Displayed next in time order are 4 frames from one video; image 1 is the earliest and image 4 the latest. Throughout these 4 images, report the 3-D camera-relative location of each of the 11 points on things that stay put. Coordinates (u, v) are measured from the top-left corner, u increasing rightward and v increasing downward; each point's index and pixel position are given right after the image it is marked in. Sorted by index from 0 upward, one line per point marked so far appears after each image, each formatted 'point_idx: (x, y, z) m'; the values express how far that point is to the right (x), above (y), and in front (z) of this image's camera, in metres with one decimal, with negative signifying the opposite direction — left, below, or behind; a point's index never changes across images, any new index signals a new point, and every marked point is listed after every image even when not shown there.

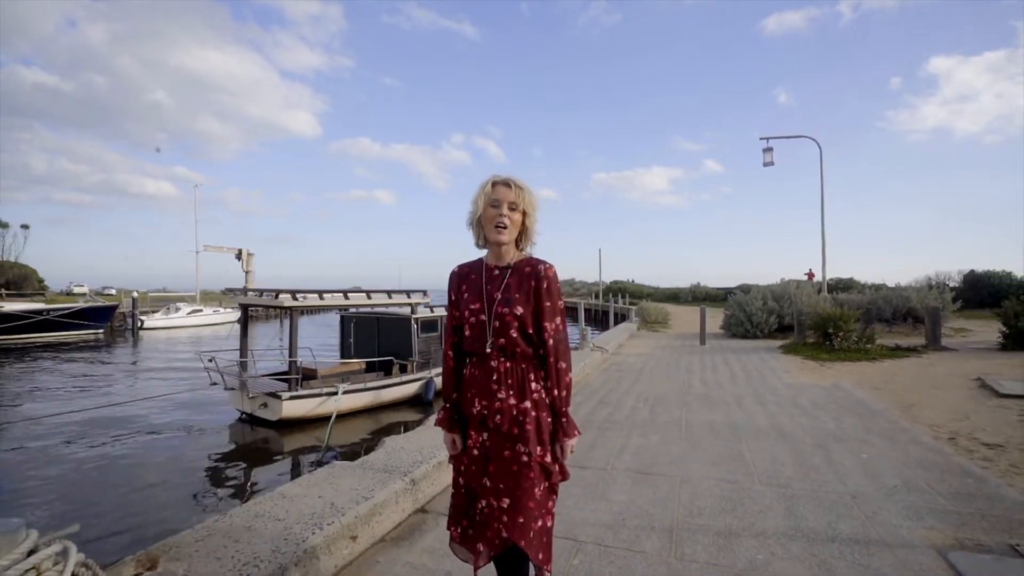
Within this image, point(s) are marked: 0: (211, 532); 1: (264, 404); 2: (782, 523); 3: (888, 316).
0: (-1.5, -1.2, +2.9) m
1: (-5.0, -2.3, +11.6) m
2: (+1.6, -1.4, +3.4) m
3: (+10.1, -0.8, +15.5) m
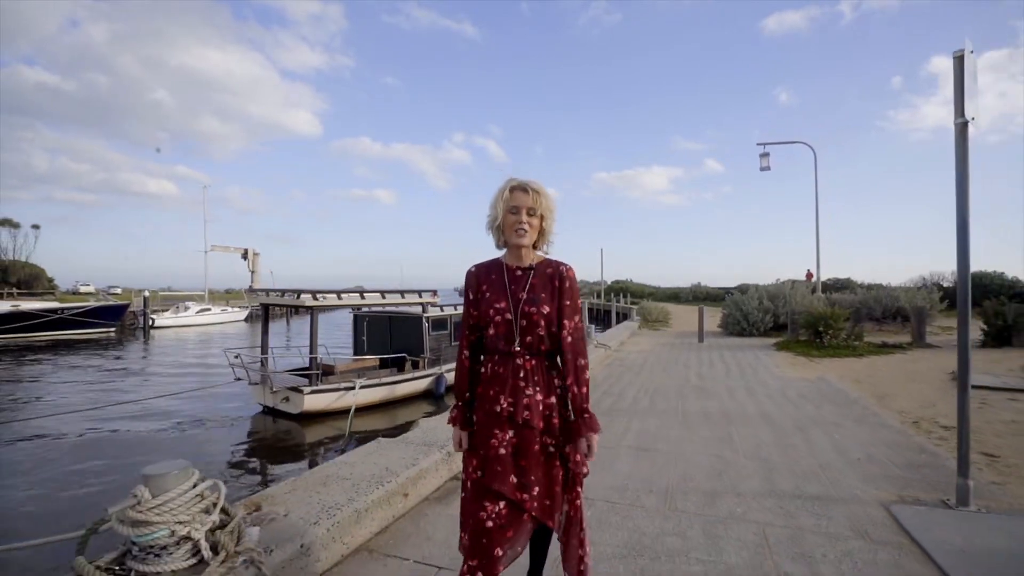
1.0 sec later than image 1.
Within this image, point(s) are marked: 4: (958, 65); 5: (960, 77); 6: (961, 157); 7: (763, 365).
0: (-1.4, -1.2, +3.6) m
1: (-4.8, -2.3, +12.3) m
2: (+1.8, -1.4, +4.1) m
3: (+10.3, -0.8, +16.2) m
4: (+2.8, +1.4, +3.6) m
5: (+2.8, +1.3, +3.6) m
6: (+2.8, +0.8, +3.5) m
7: (+4.8, -1.5, +11.0) m
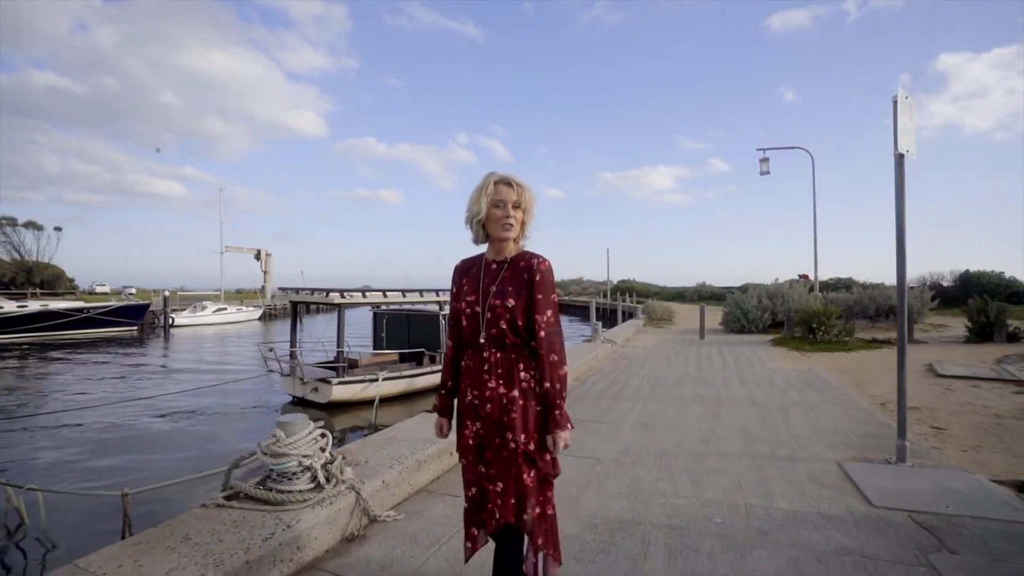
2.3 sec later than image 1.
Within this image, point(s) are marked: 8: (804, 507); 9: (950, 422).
0: (-1.2, -1.2, +4.5) m
1: (-4.5, -2.3, +13.2) m
2: (+2.0, -1.4, +5.0) m
3: (+10.6, -0.7, +17.0) m
4: (+3.0, +1.4, +4.5) m
5: (+3.0, +1.3, +4.5) m
6: (+3.0, +0.8, +4.4) m
7: (+5.1, -1.5, +11.9) m
8: (+1.9, -1.4, +3.7) m
9: (+4.5, -1.4, +5.9) m
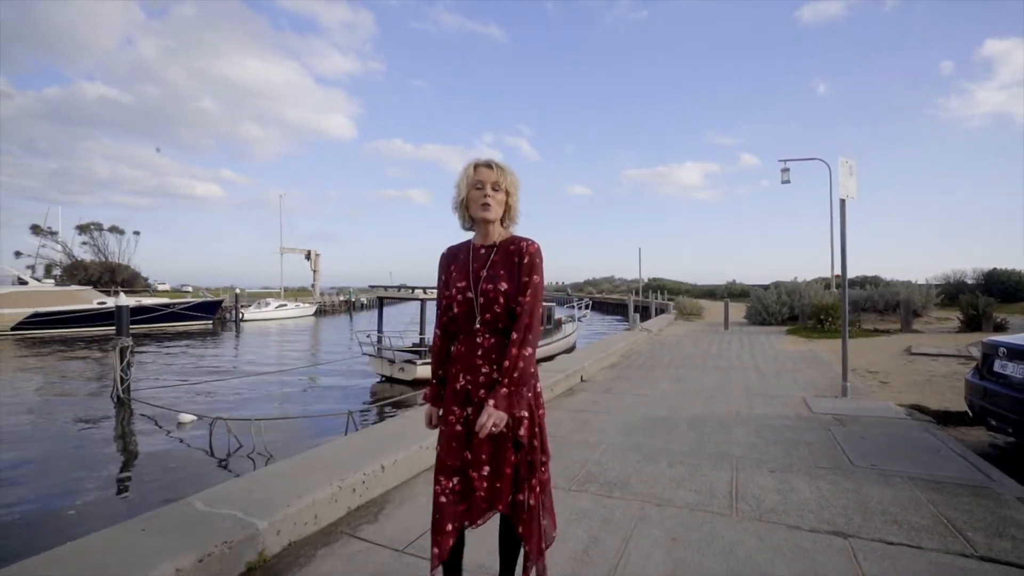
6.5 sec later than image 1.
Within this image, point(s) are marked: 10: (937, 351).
0: (-0.2, -1.2, +7.2) m
1: (-3.1, -2.3, +16.1) m
2: (+3.0, -1.4, +7.5) m
3: (+12.2, -0.6, +19.1) m
4: (+4.0, +1.5, +7.0) m
5: (+4.0, +1.4, +6.9) m
6: (+3.9, +0.9, +6.9) m
7: (+6.4, -1.4, +14.2) m
8: (+2.8, -1.3, +6.2) m
9: (+5.5, -1.3, +8.3) m
10: (+8.3, -1.2, +11.3) m
